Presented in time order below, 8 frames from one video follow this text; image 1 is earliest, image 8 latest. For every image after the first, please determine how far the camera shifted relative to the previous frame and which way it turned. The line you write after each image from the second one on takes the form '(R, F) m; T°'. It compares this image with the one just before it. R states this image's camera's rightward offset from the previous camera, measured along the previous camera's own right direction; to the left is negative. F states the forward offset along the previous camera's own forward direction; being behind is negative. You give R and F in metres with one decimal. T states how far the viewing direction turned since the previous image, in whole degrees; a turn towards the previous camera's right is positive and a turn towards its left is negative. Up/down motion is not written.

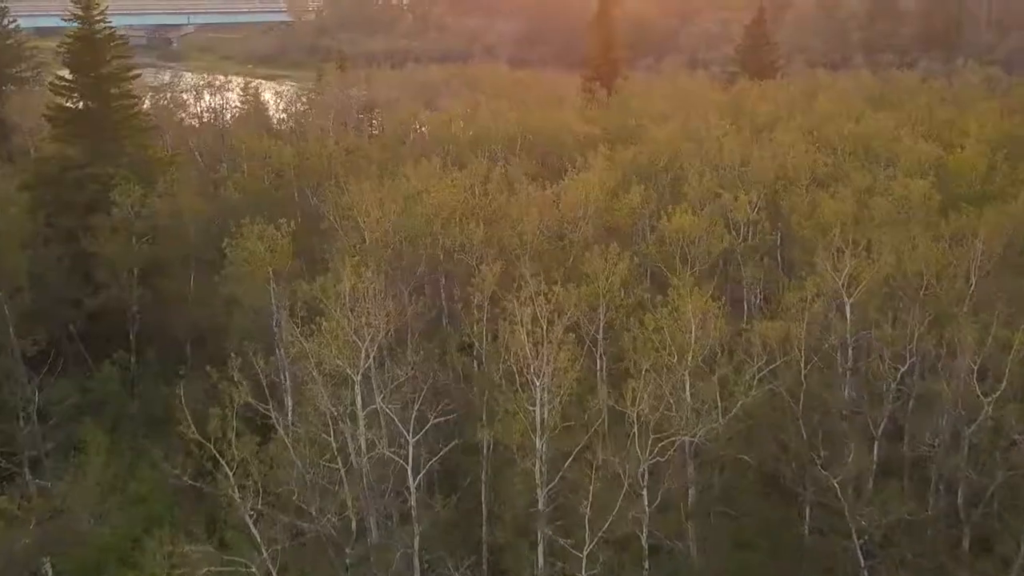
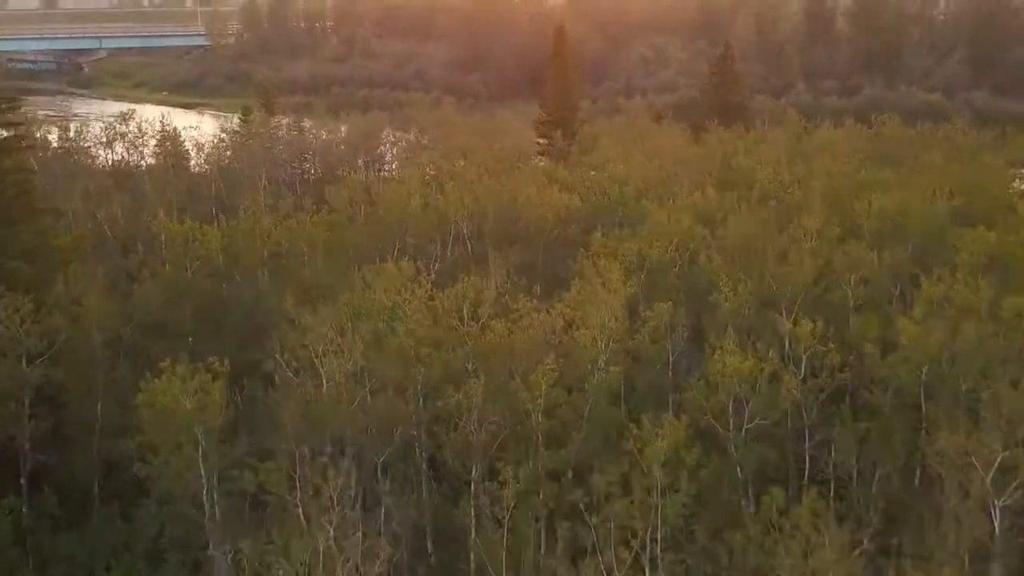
(-0.4, +1.8) m; +4°
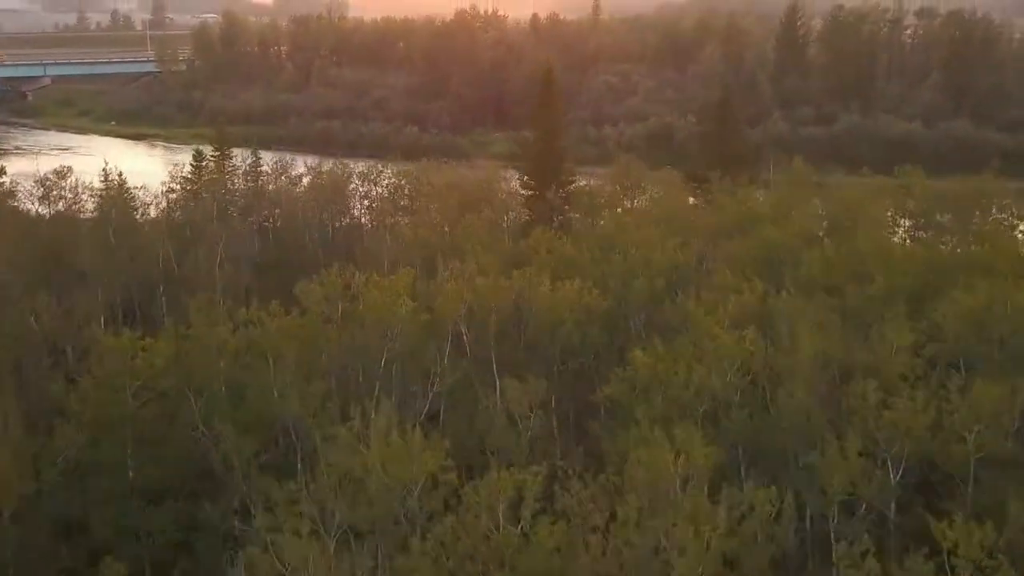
(-0.4, +1.8) m; +2°
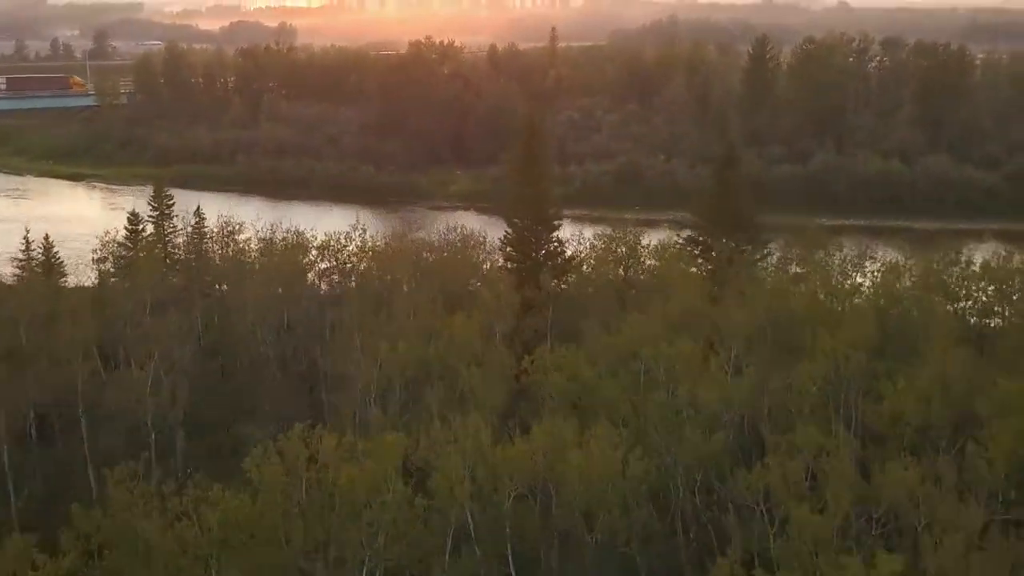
(-0.4, +2.2) m; +2°
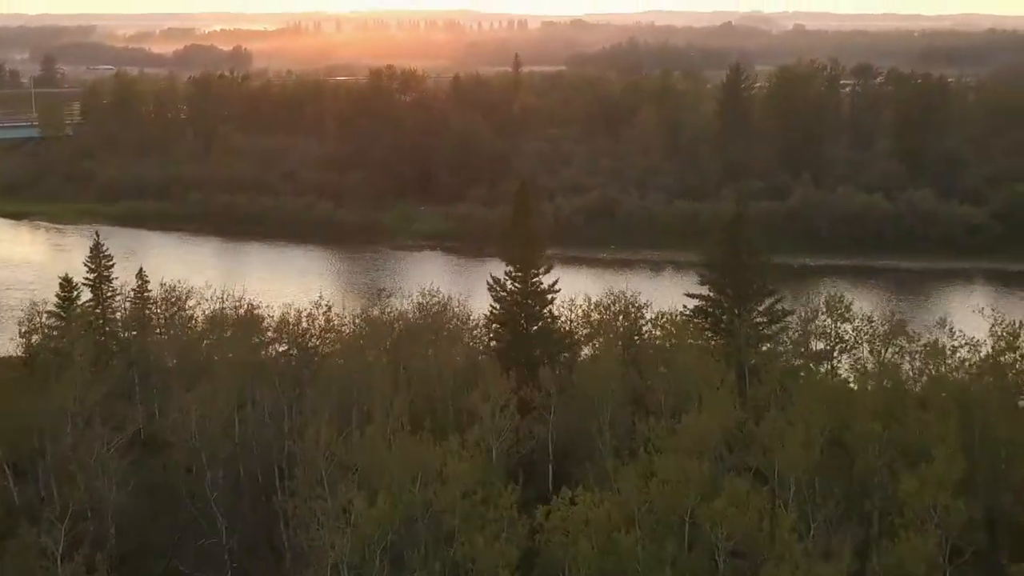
(-0.3, +2.0) m; +2°
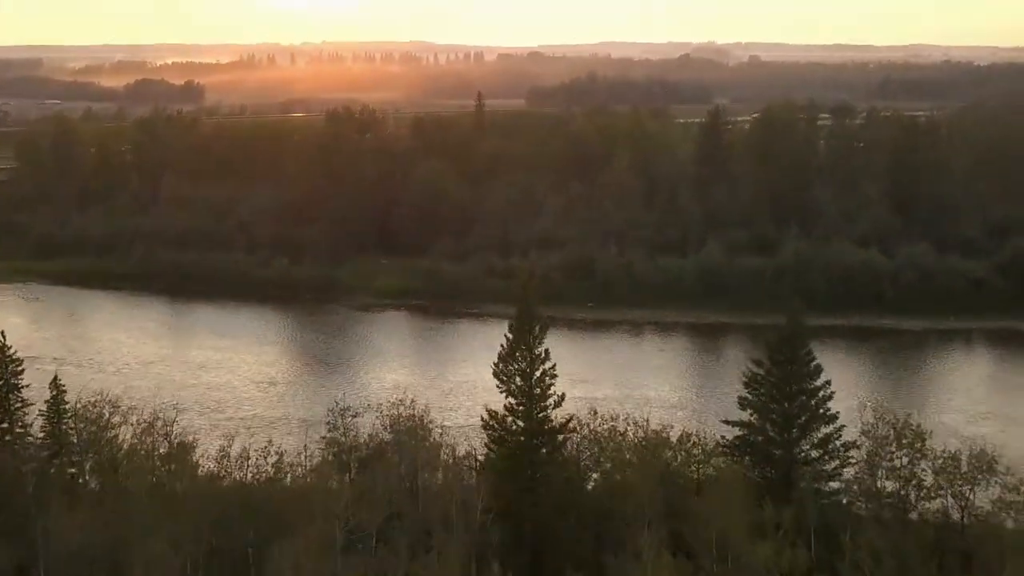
(-0.4, +2.8) m; +2°
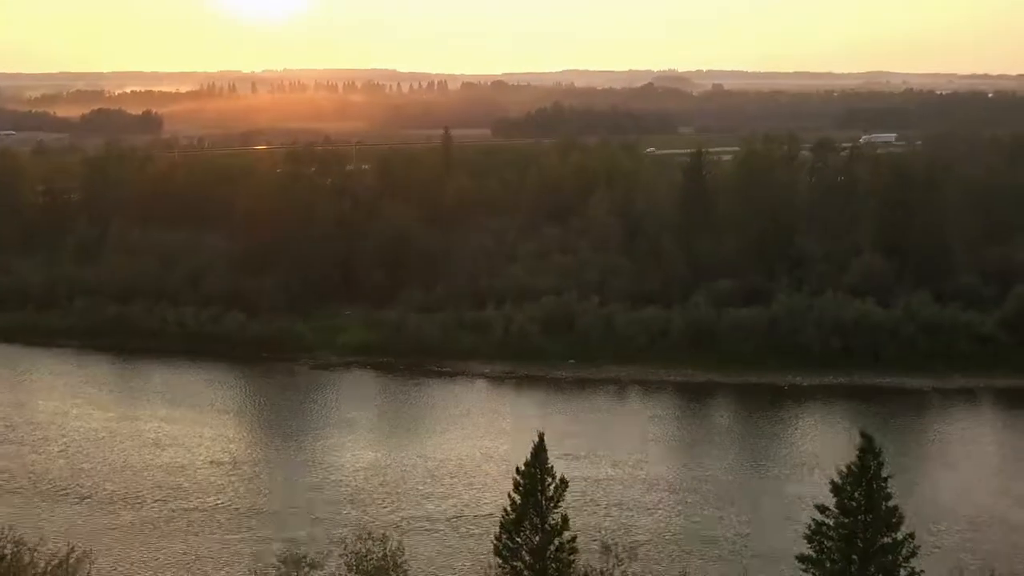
(-0.3, +2.6) m; +2°
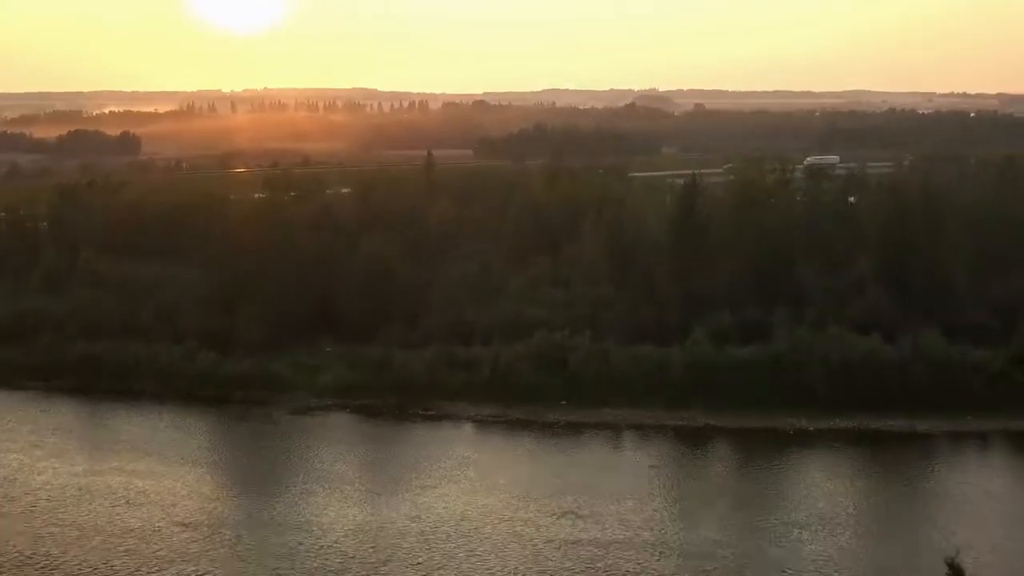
(-0.3, +1.6) m; +1°
